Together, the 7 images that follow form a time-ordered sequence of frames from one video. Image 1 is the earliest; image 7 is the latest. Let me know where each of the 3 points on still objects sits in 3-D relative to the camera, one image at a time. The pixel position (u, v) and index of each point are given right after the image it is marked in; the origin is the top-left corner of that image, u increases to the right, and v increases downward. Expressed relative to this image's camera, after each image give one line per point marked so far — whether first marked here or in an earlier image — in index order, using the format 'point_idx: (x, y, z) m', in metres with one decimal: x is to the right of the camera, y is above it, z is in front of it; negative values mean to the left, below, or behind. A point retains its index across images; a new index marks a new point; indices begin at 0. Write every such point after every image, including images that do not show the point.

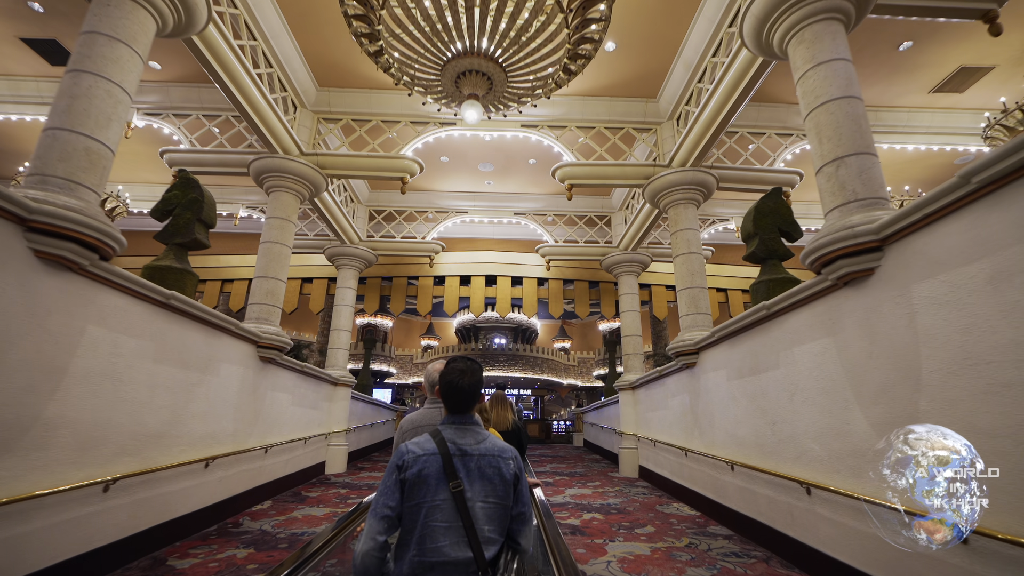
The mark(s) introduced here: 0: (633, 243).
0: (+2.3, +0.9, +8.6) m
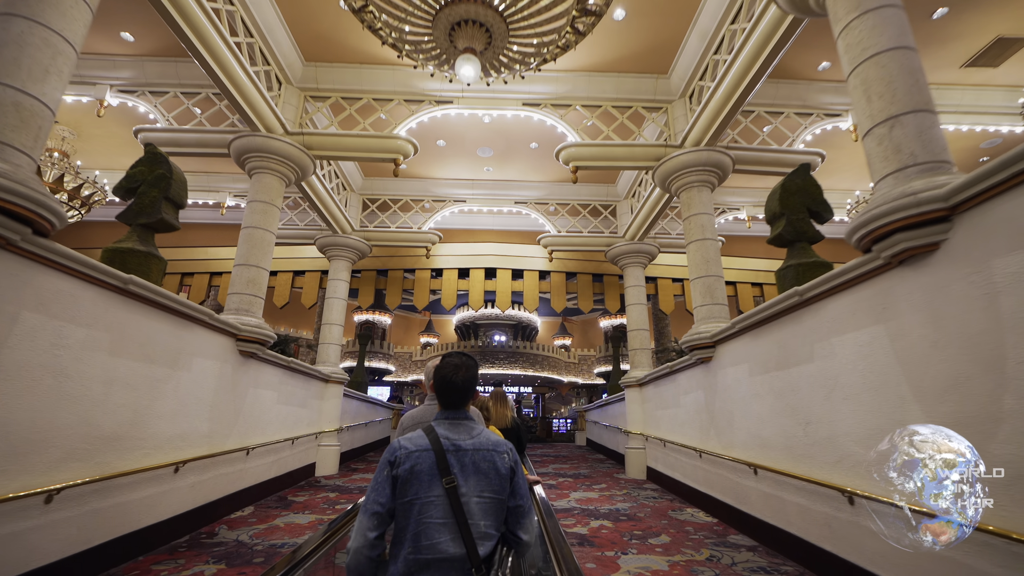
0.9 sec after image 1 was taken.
0: (+2.3, +1.0, +8.2) m
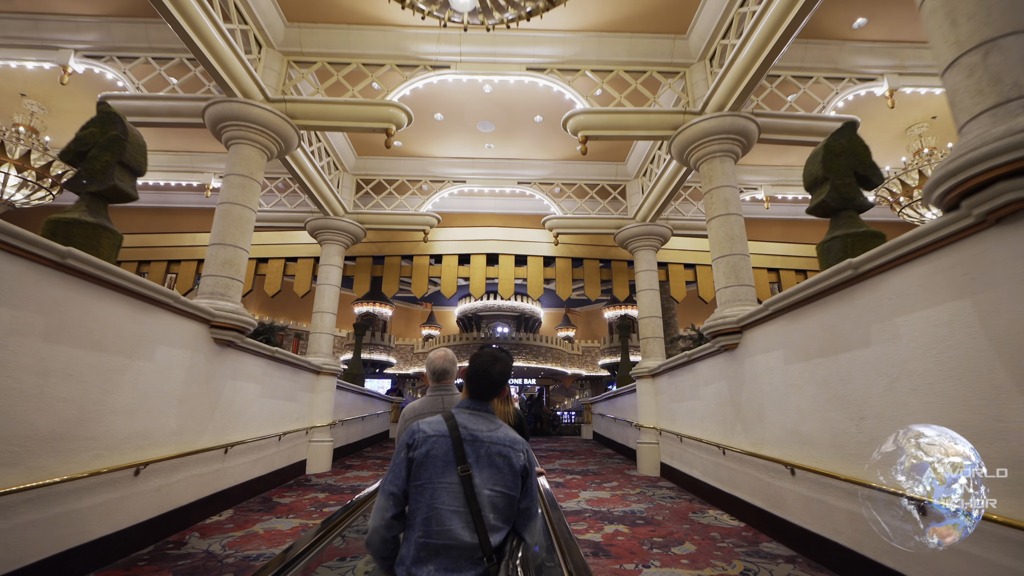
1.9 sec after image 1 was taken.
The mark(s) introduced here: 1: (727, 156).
0: (+2.4, +1.3, +7.6) m
1: (+2.5, +1.5, +5.3) m
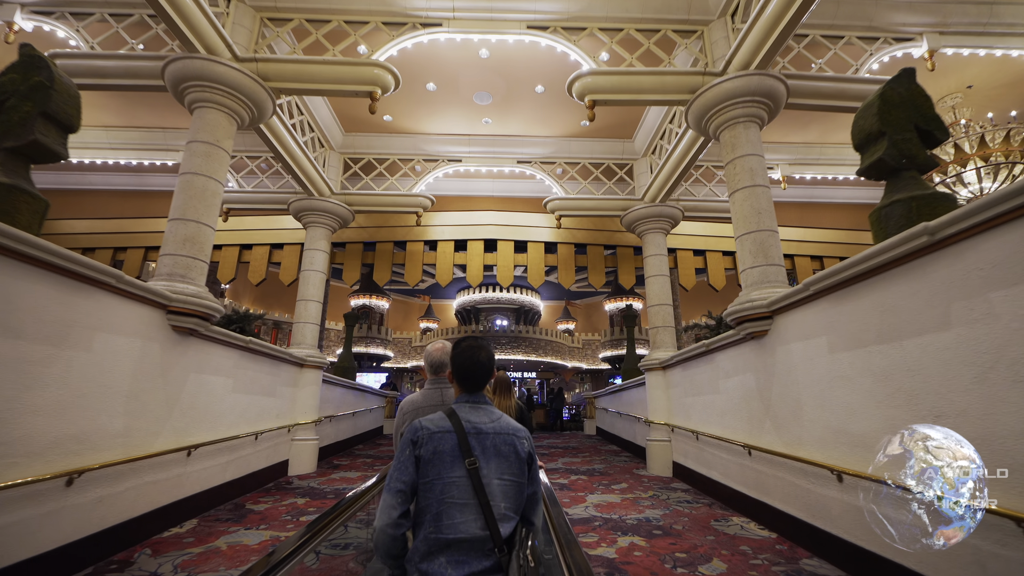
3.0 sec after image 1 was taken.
0: (+2.3, +1.5, +7.1) m
1: (+2.5, +1.7, +4.7) m
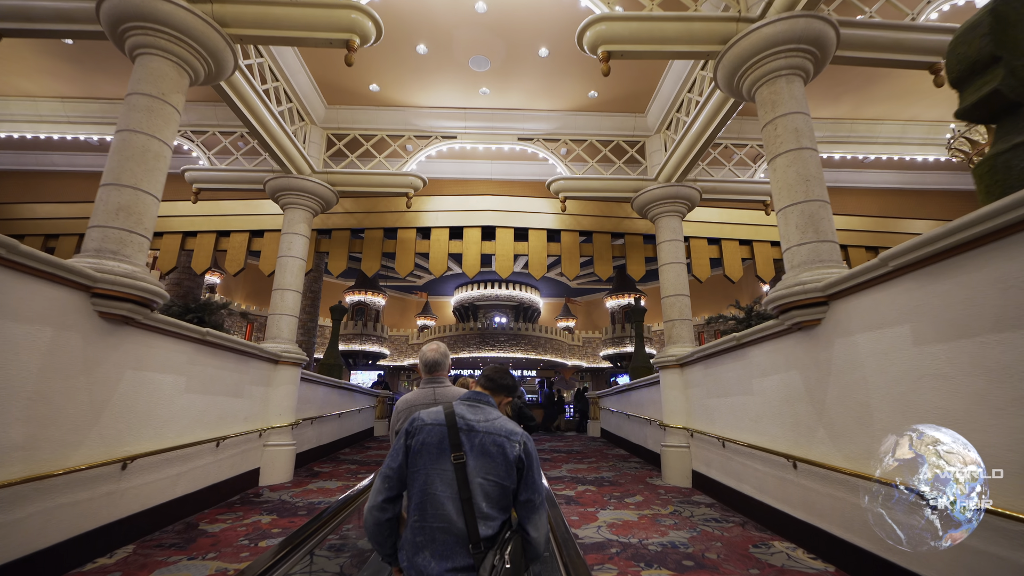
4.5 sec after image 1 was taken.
0: (+2.3, +1.7, +6.4) m
1: (+2.5, +1.9, +4.0) m
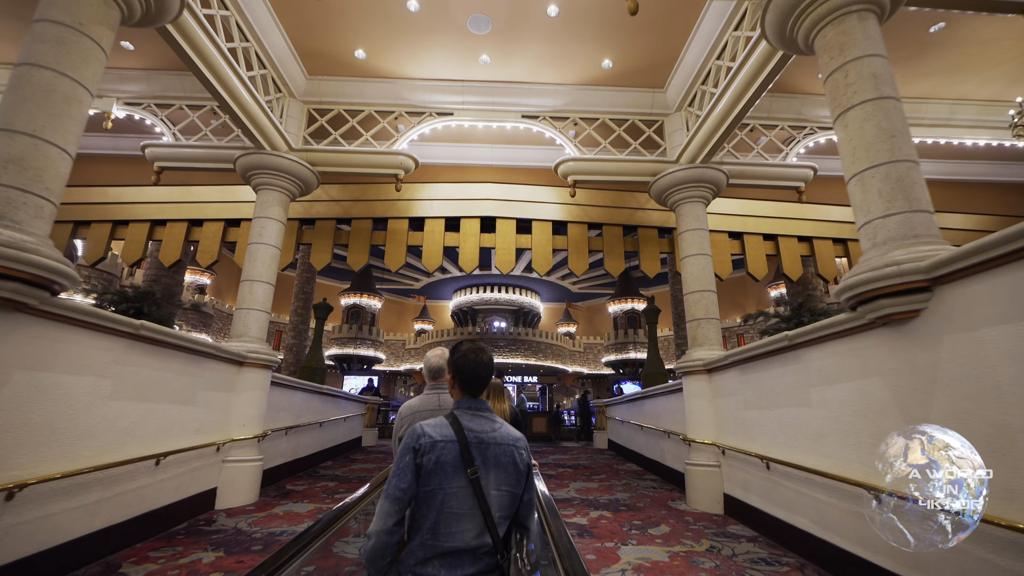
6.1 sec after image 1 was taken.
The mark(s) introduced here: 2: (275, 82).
0: (+2.4, +1.7, +5.6) m
1: (+2.6, +2.0, +3.3) m
2: (-3.0, +2.6, +5.7) m
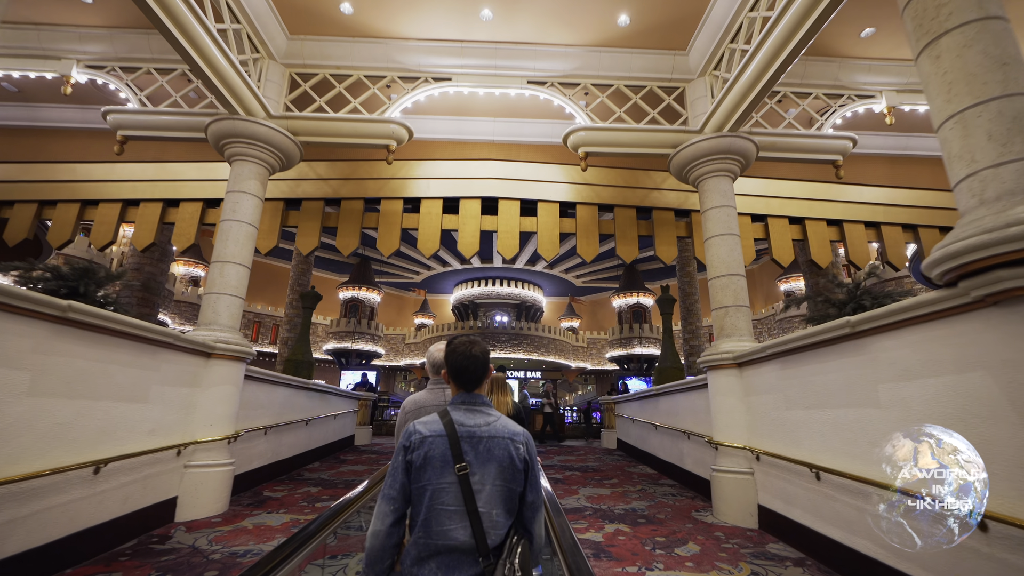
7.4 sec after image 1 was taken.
0: (+2.4, +1.9, +5.0) m
1: (+2.6, +2.1, +2.6) m
2: (-3.0, +2.8, +5.1) m
